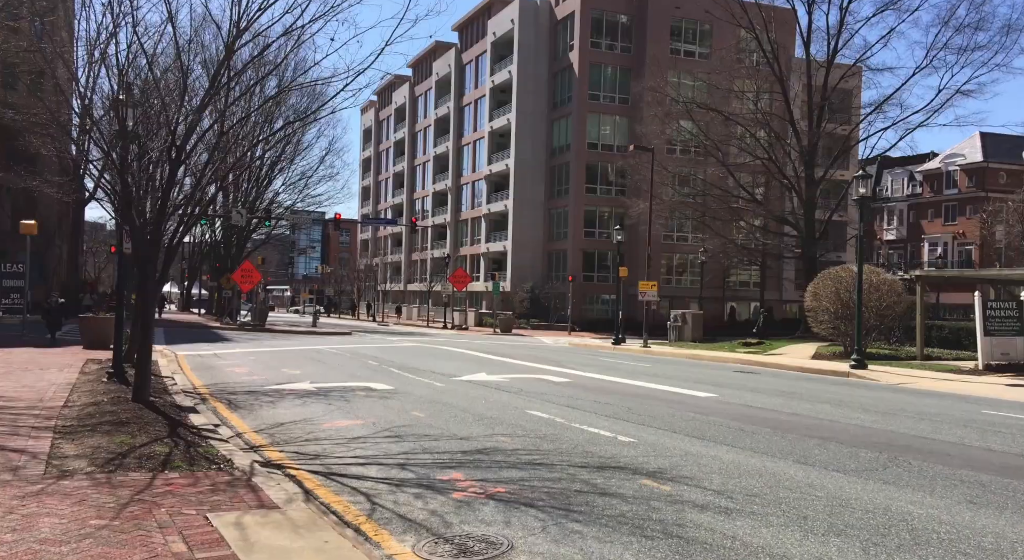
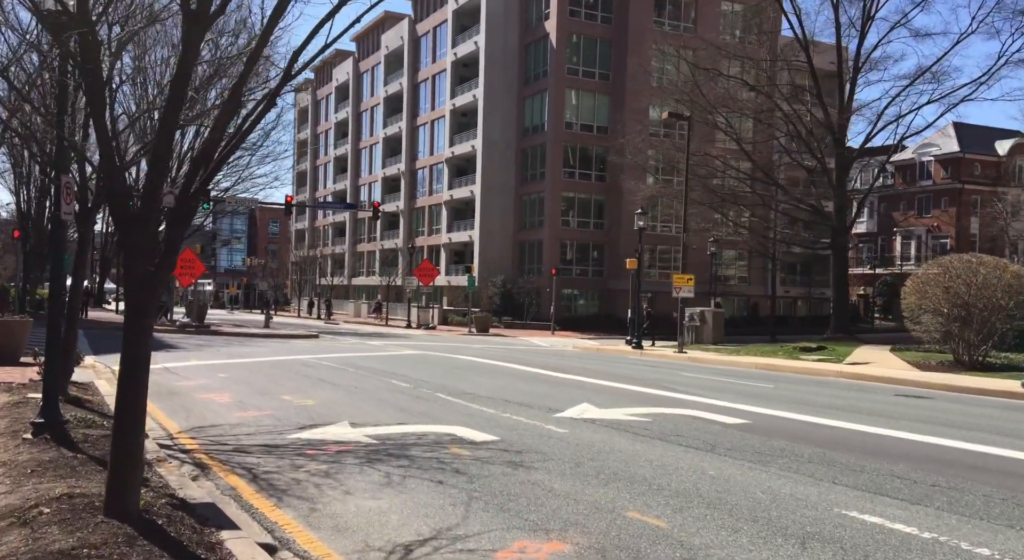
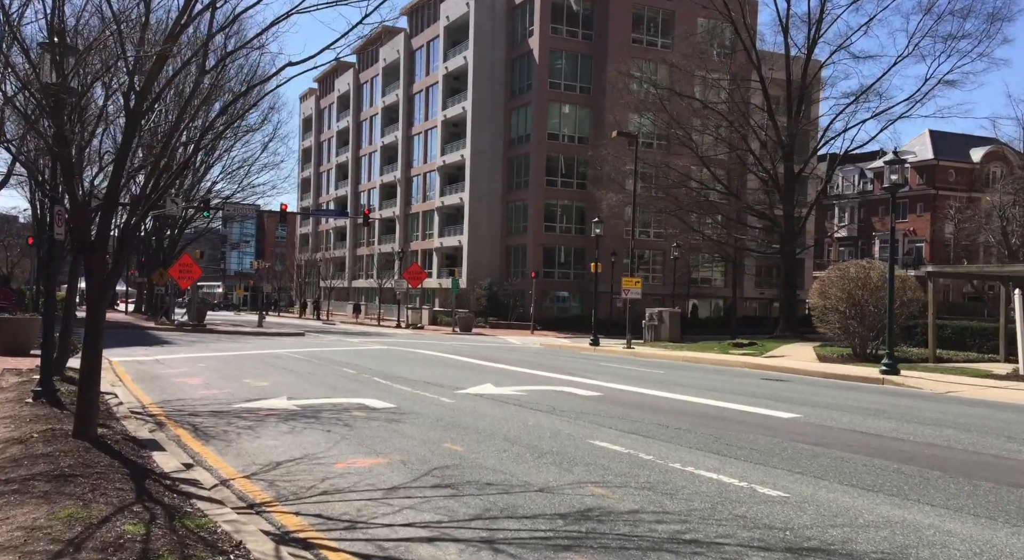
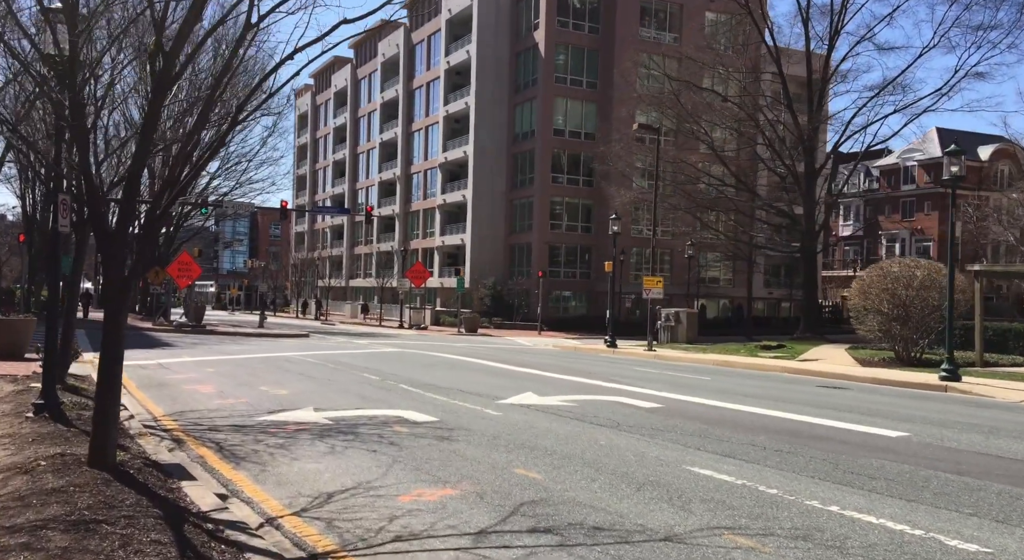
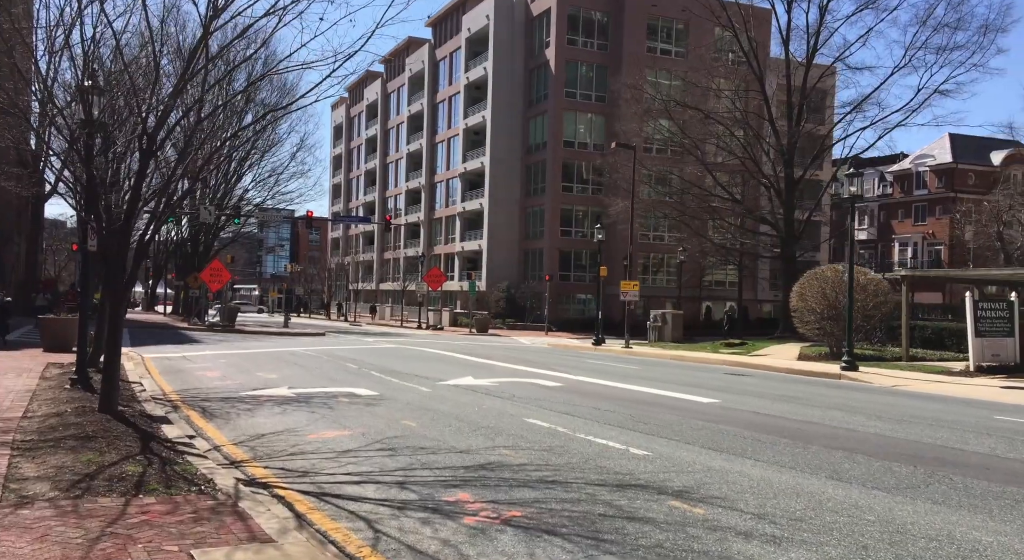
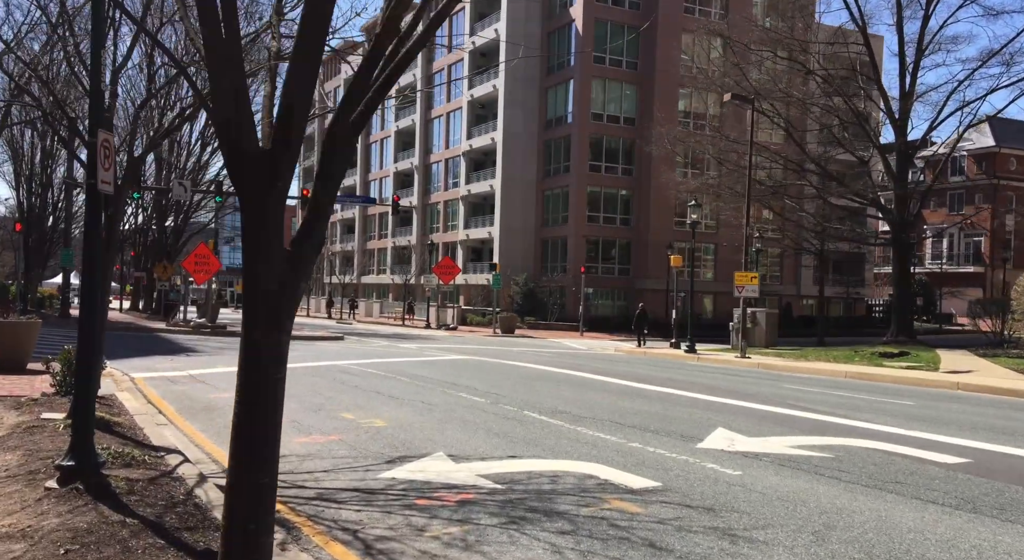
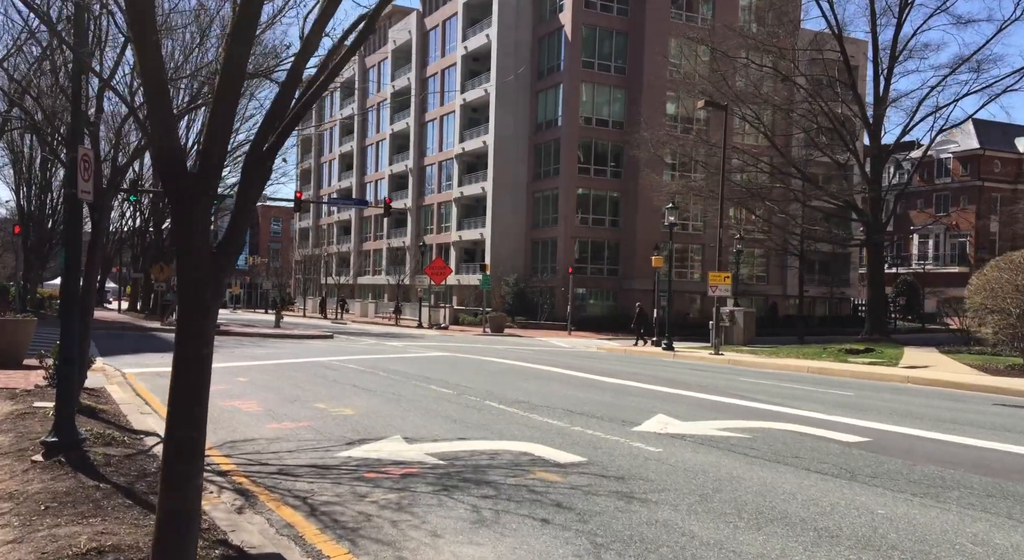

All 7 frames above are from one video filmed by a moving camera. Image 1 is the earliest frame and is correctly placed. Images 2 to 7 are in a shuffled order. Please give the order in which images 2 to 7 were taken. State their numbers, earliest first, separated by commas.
5, 3, 4, 2, 7, 6
